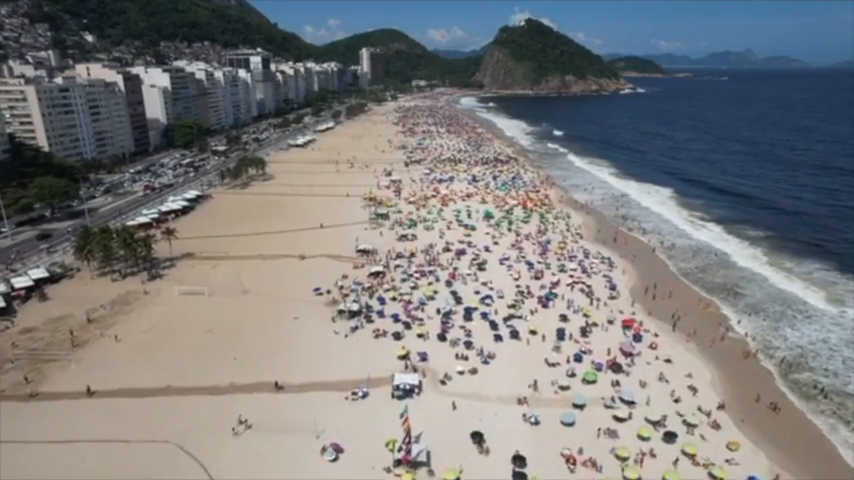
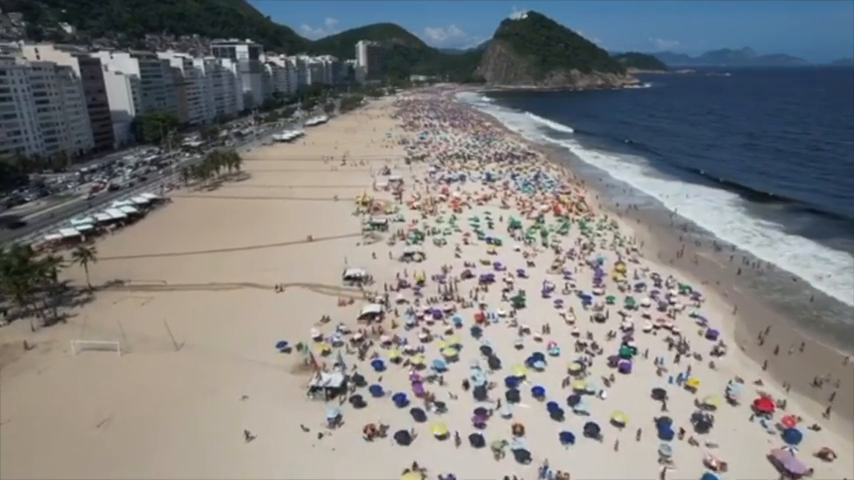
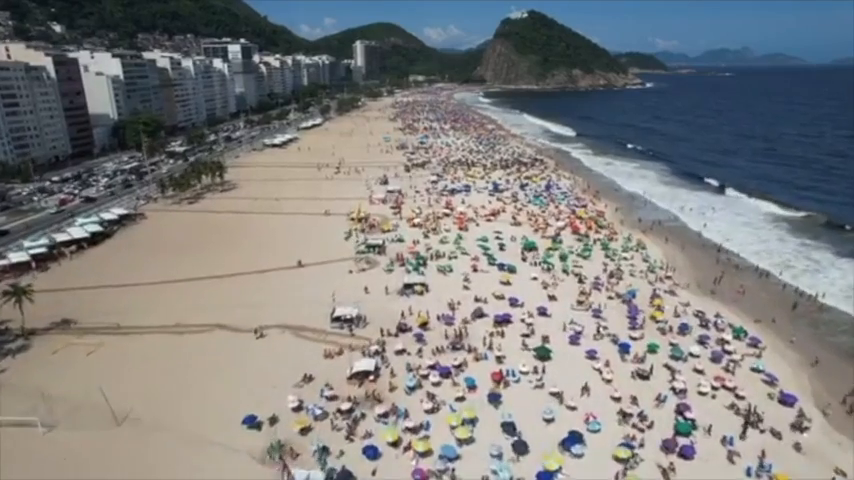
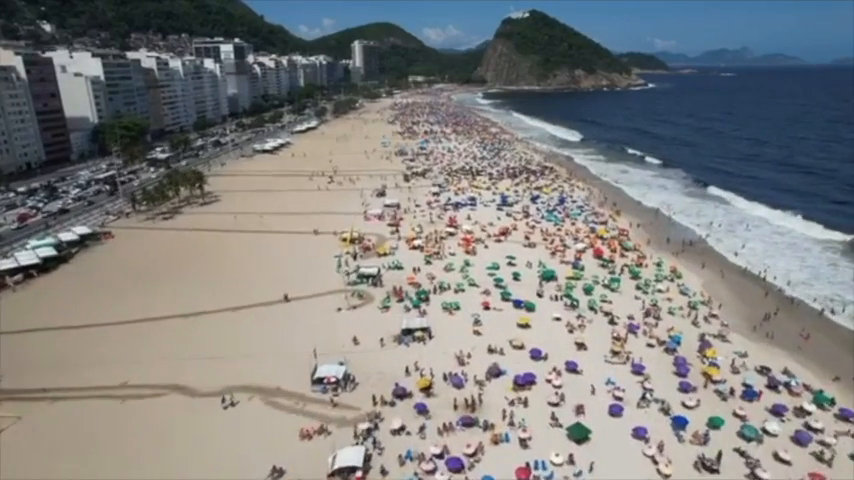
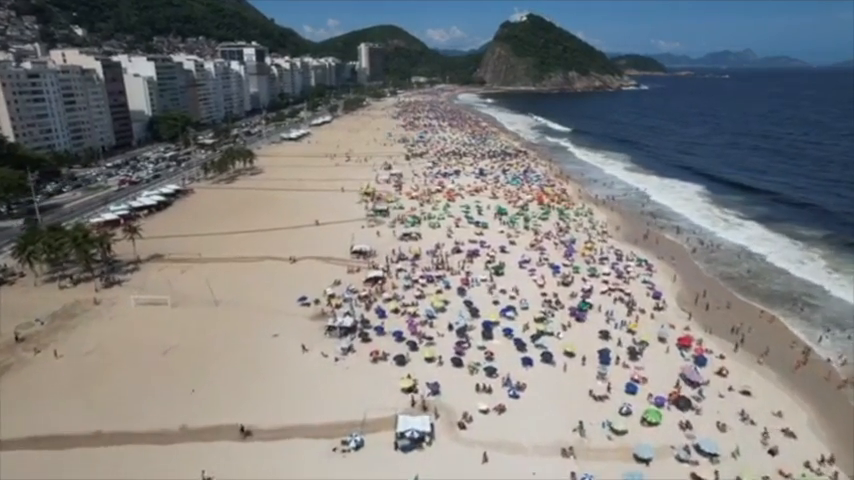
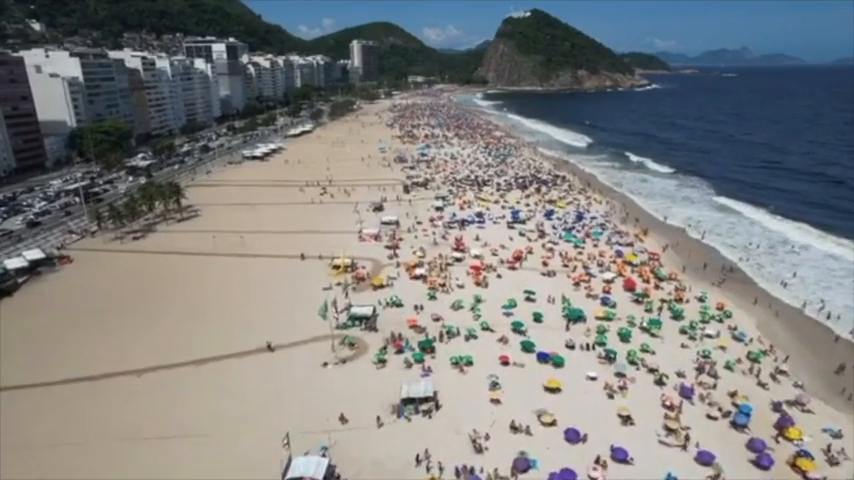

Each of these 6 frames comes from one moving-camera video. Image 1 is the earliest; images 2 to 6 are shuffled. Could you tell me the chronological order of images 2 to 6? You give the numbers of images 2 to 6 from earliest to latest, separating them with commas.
5, 2, 3, 4, 6
